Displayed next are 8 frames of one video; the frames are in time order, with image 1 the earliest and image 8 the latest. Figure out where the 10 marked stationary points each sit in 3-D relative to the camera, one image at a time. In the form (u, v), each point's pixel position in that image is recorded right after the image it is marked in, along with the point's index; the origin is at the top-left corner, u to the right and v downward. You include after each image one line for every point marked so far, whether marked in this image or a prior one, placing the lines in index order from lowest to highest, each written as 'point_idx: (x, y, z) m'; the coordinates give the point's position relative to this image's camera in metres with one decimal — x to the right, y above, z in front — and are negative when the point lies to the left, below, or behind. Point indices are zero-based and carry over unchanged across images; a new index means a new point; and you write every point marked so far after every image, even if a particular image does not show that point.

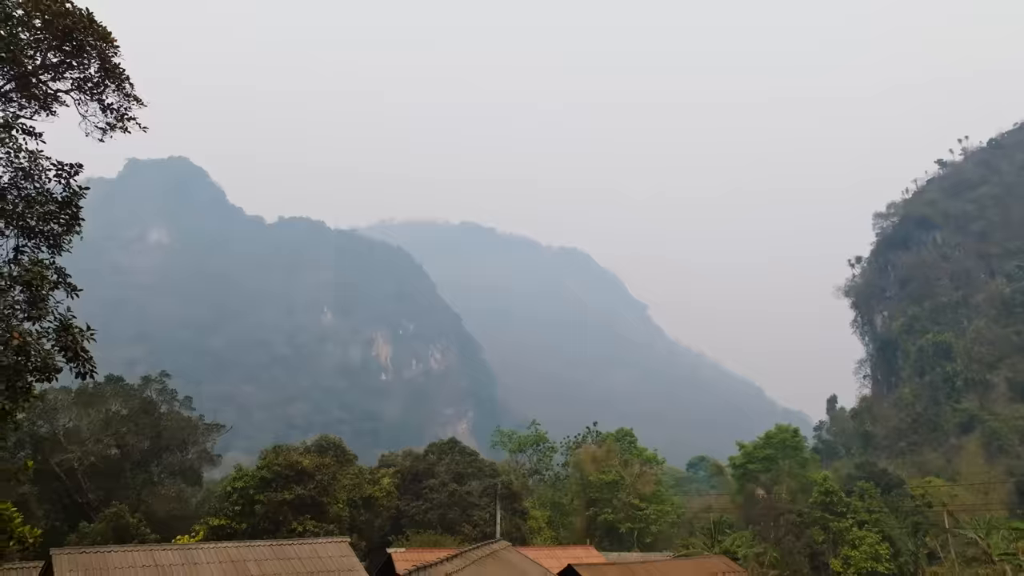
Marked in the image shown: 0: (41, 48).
0: (-7.0, +3.5, +10.6) m
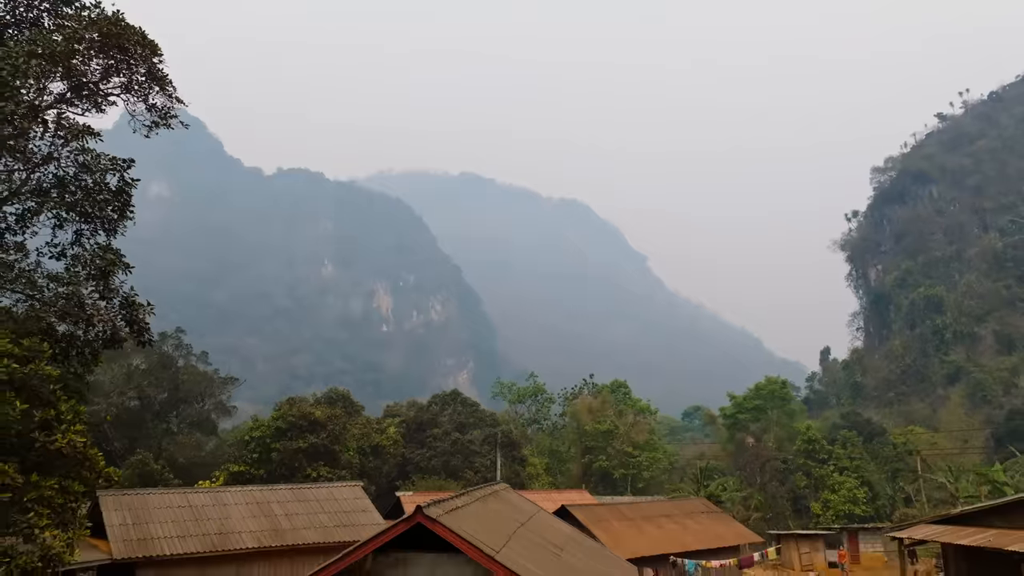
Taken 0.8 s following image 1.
0: (-7.1, +3.8, +12.1) m
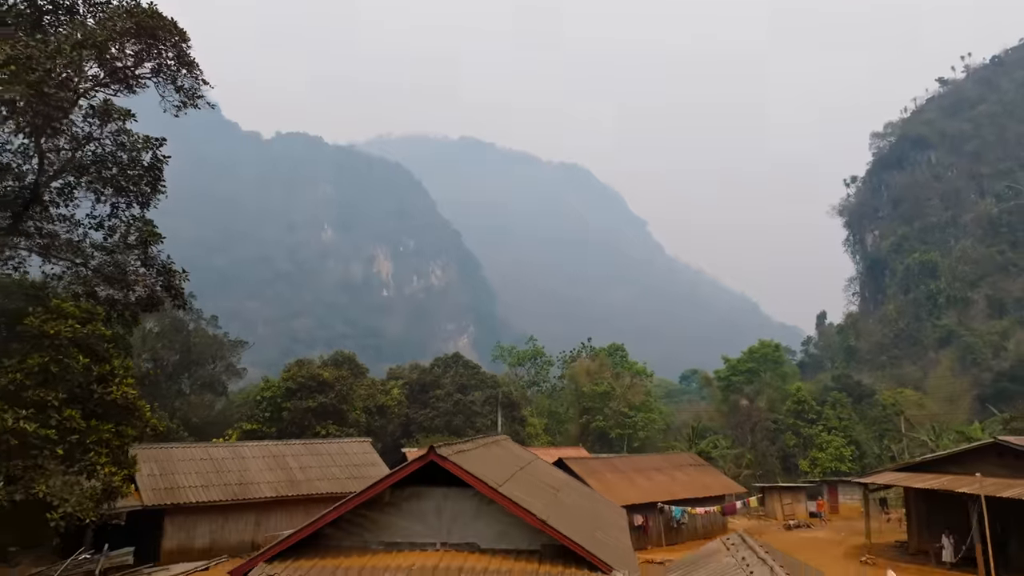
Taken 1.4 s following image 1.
0: (-7.1, +4.4, +13.2) m
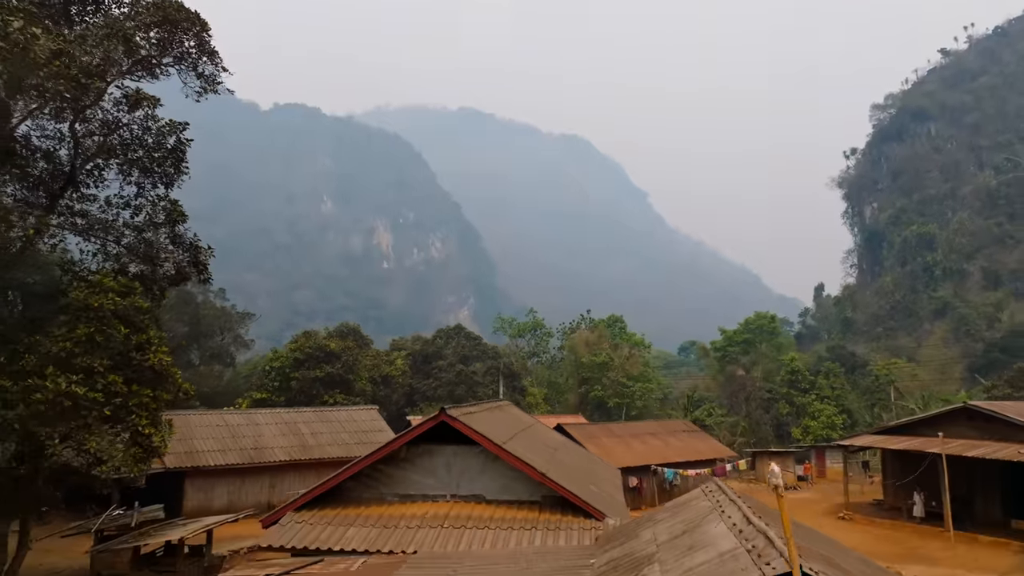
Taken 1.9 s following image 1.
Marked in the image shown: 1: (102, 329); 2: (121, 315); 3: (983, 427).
0: (-7.0, +4.8, +14.0) m
1: (-6.8, -0.7, +11.8) m
2: (-6.6, -0.5, +12.2) m
3: (+10.9, -3.2, +16.6) m
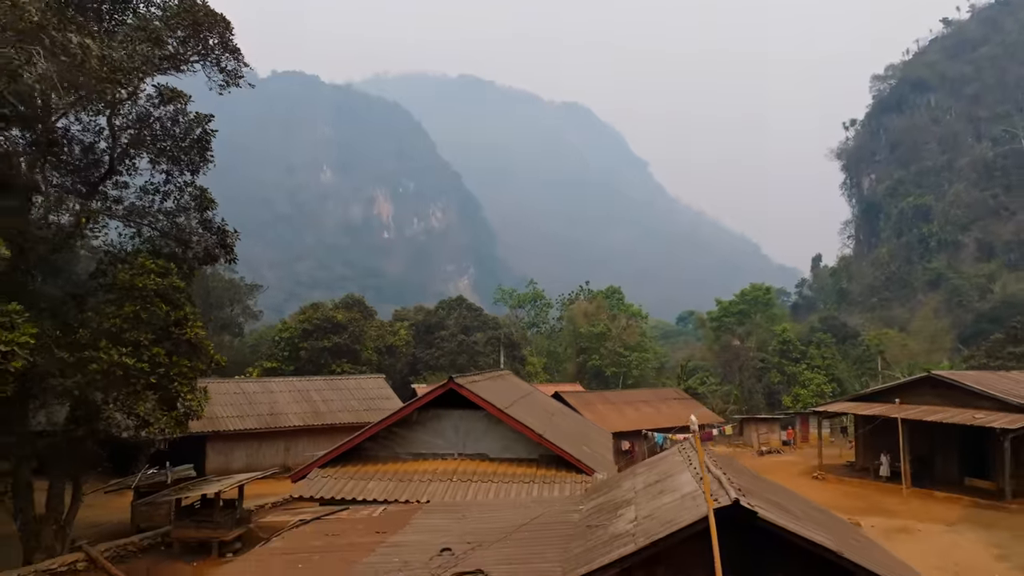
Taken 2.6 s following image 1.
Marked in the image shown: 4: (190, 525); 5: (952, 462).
0: (-7.0, +5.3, +15.1) m
1: (-6.8, -0.4, +13.2) m
2: (-6.5, -0.1, +13.6) m
3: (+10.9, -2.7, +18.0) m
4: (-6.4, -4.8, +14.4) m
5: (+10.7, -4.3, +17.5) m
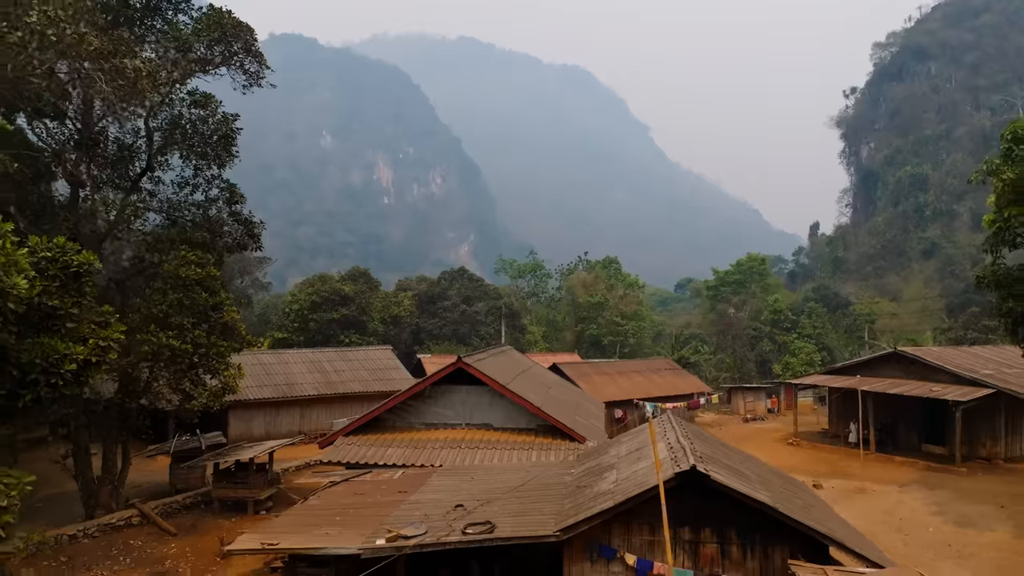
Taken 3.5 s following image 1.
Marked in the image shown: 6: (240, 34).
0: (-7.0, +5.6, +16.4) m
1: (-6.7, -0.1, +14.8) m
2: (-6.5, +0.1, +15.2) m
3: (+10.9, -2.2, +19.7) m
4: (-6.4, -4.5, +16.2) m
5: (+10.8, -3.8, +19.3) m
6: (-6.4, +6.0, +16.8) m
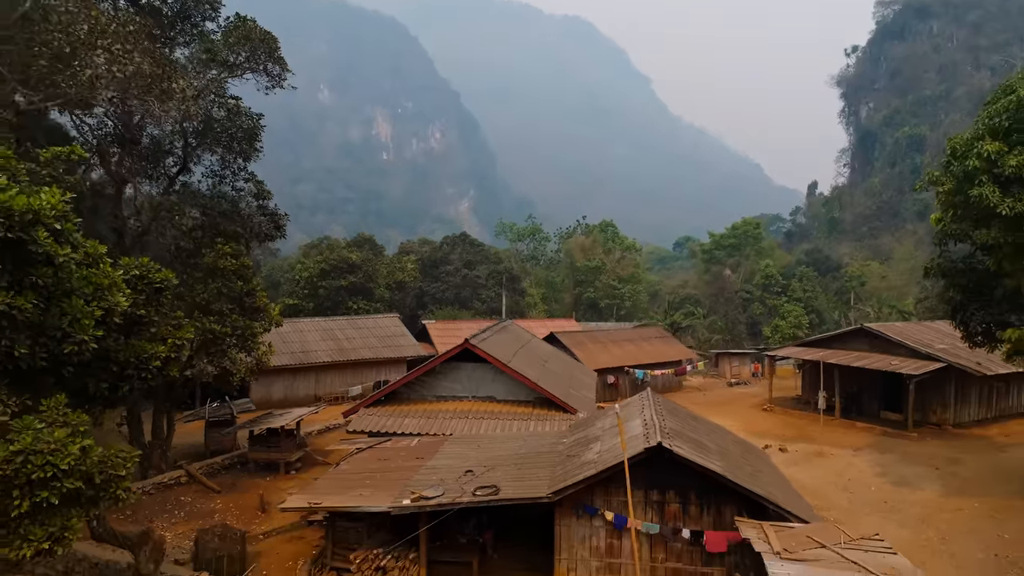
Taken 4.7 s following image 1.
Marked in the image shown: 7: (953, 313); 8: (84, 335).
0: (-7.0, +5.9, +17.9) m
1: (-6.7, +0.1, +16.6) m
2: (-6.5, +0.4, +17.0) m
3: (+10.9, -1.7, +21.7) m
4: (-6.4, -4.1, +18.3) m
5: (+10.8, -3.3, +21.4) m
6: (-6.4, +6.4, +18.3) m
7: (+9.7, -0.5, +15.8) m
8: (-5.0, -0.5, +8.3) m
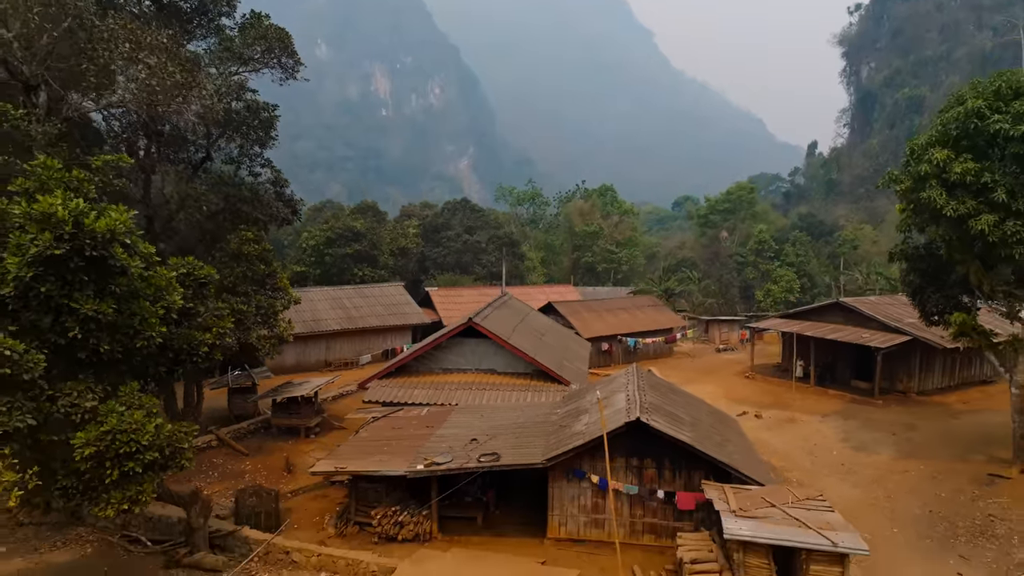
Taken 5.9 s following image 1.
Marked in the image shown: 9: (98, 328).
0: (-7.0, +6.4, +19.0) m
1: (-6.7, +0.6, +18.1) m
2: (-6.5, +0.9, +18.5) m
3: (+10.9, -0.9, +23.3) m
4: (-6.4, -3.6, +20.1) m
5: (+10.8, -2.6, +23.1) m
6: (-6.4, +6.9, +19.4) m
7: (+9.7, -0.1, +17.3) m
8: (-5.0, -0.6, +9.9) m
9: (-5.4, -0.5, +9.3) m
